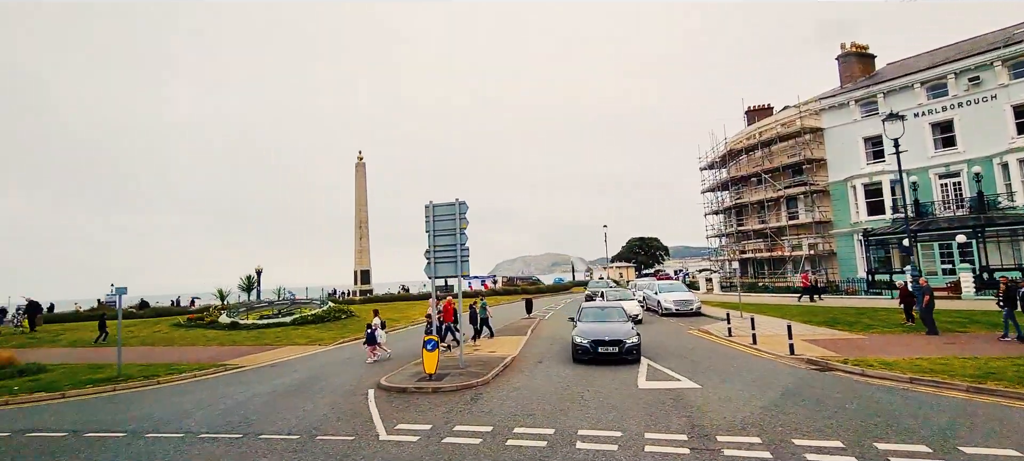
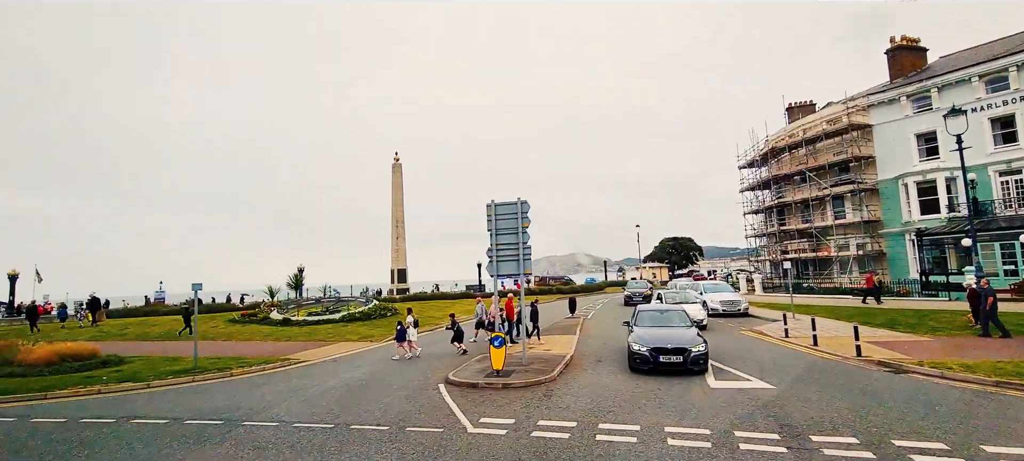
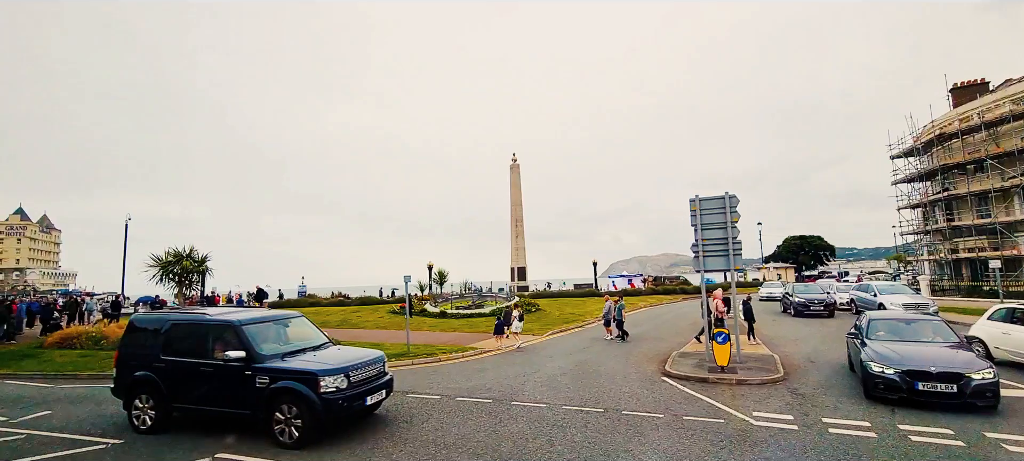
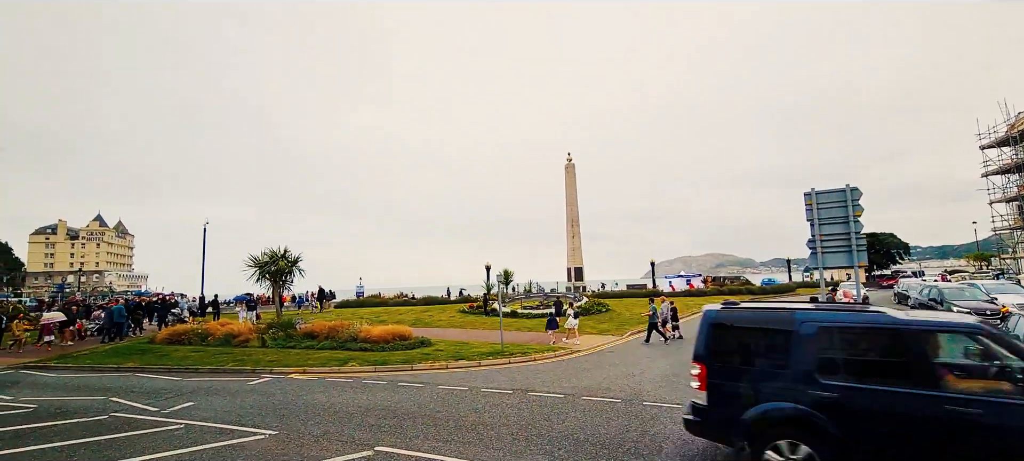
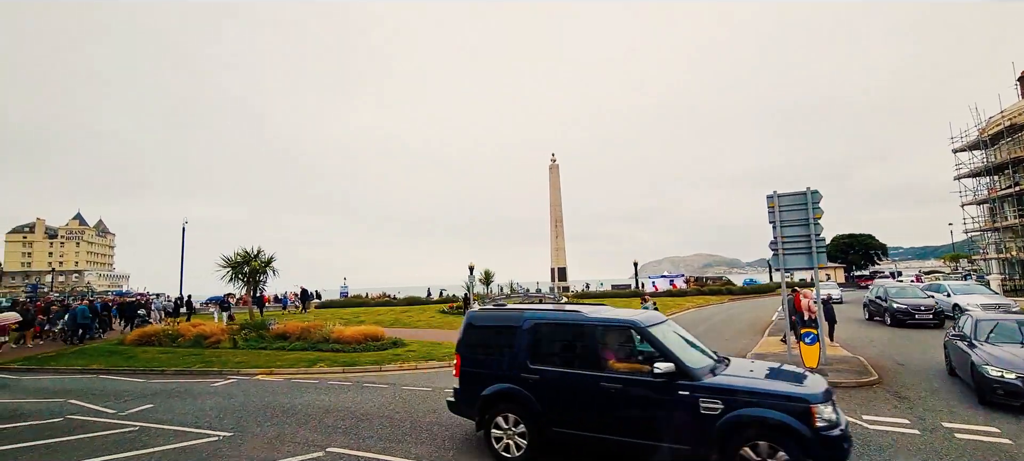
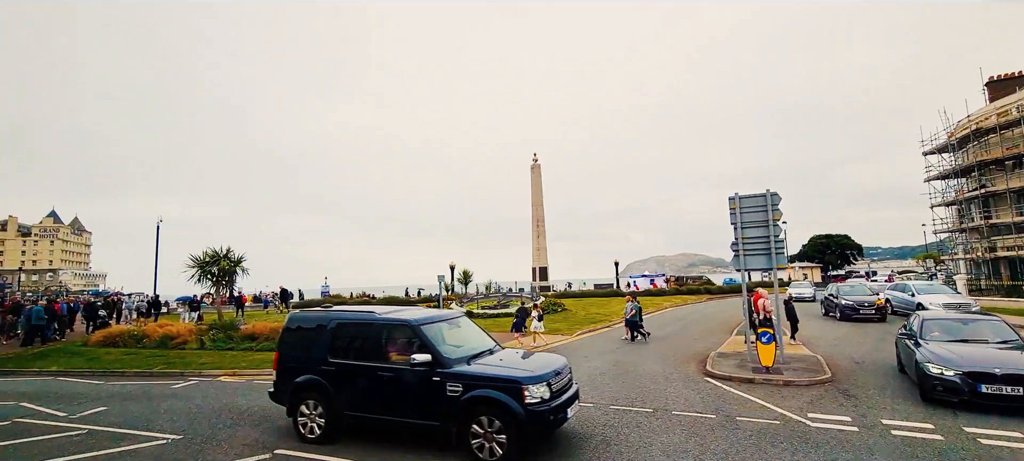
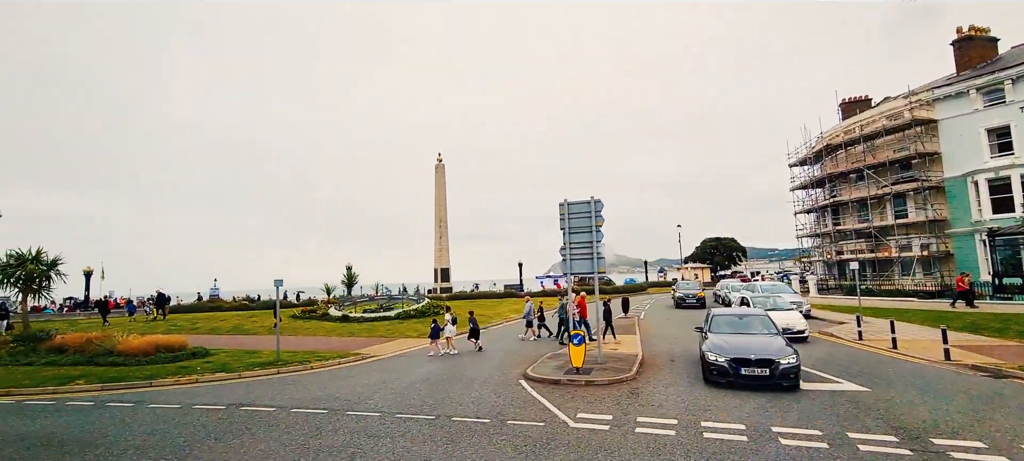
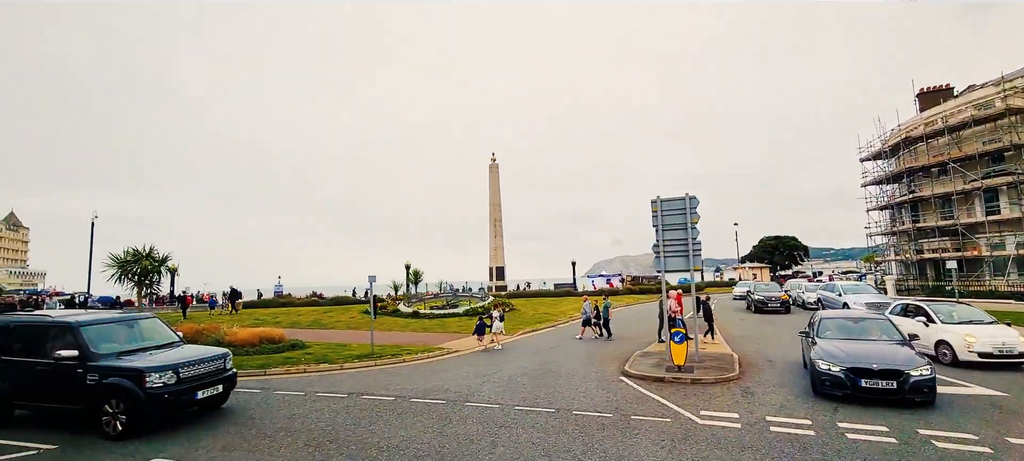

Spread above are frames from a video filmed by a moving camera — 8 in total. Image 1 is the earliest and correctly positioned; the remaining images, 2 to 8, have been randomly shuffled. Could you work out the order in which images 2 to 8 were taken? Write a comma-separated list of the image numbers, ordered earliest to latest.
2, 7, 8, 3, 6, 5, 4
